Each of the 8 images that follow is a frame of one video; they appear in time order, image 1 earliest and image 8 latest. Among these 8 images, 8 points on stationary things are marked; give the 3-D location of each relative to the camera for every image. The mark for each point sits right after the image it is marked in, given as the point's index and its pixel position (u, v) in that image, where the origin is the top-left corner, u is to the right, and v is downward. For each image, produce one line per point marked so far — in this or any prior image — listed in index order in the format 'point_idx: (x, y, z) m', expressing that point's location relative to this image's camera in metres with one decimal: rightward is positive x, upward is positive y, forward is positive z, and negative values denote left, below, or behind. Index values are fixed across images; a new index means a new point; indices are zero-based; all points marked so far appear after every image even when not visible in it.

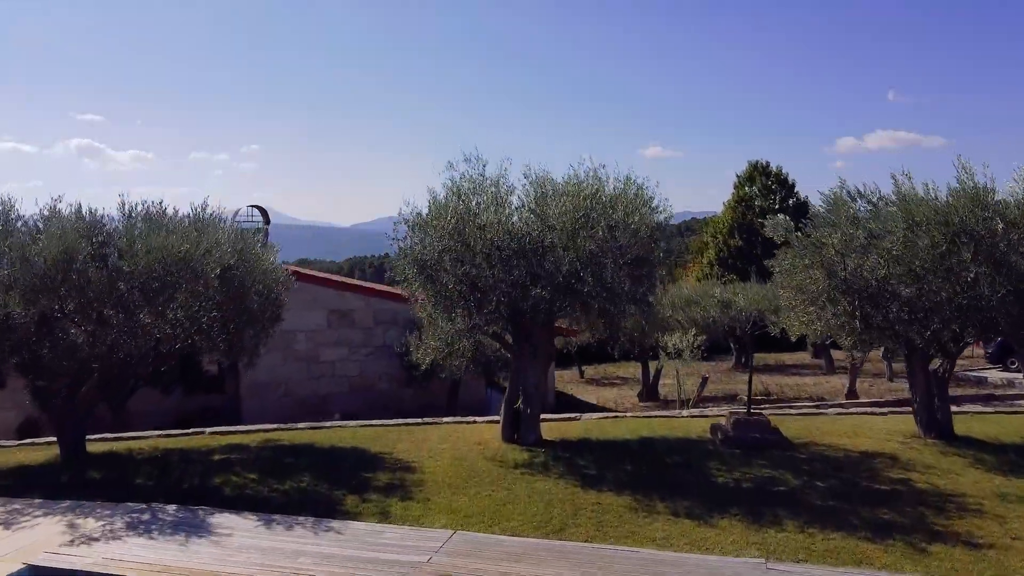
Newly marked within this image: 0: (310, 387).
0: (-3.3, -1.6, +10.5) m
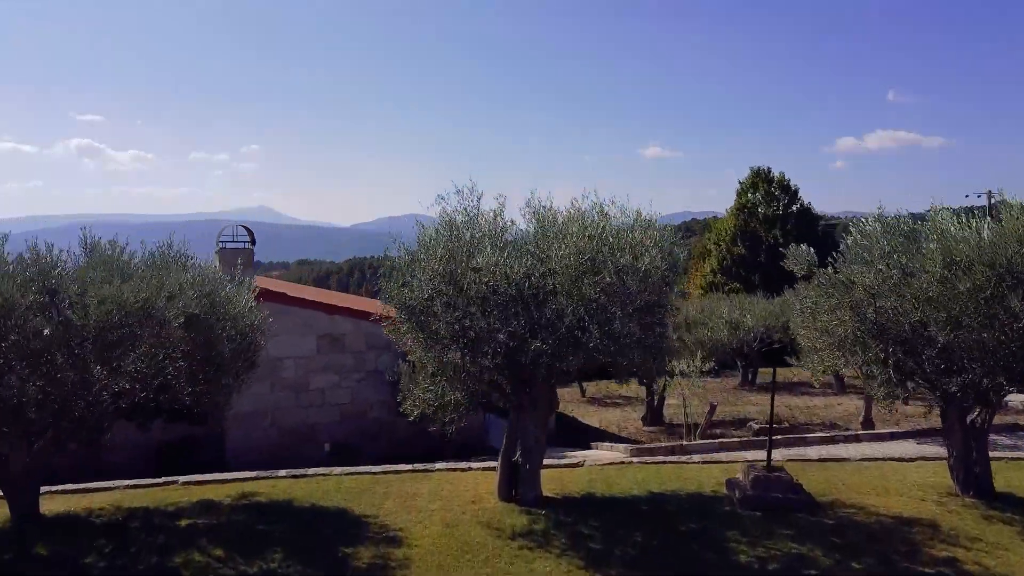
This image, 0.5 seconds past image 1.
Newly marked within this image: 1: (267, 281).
0: (-3.3, -2.0, +10.0) m
1: (-4.6, +0.1, +12.2) m
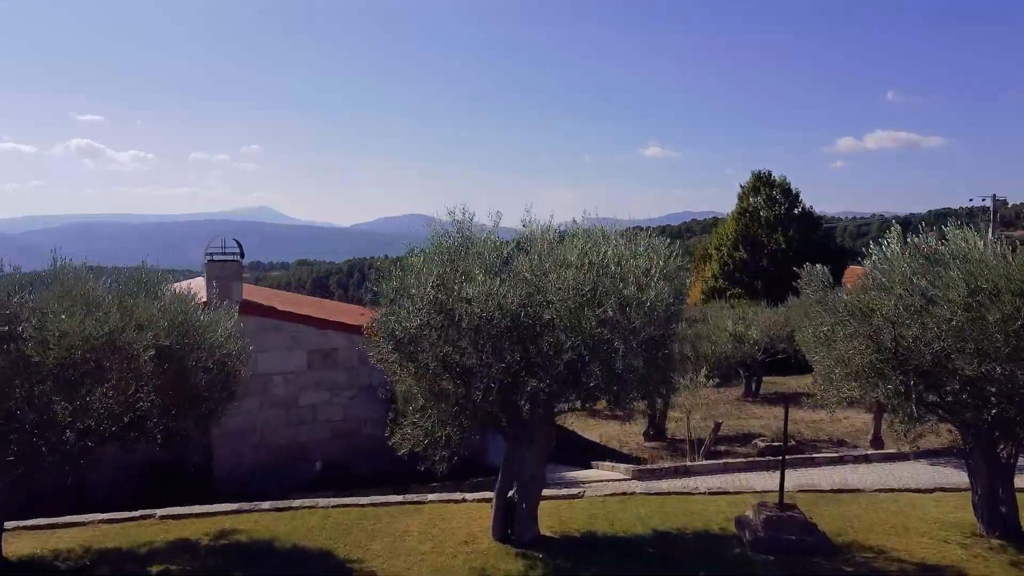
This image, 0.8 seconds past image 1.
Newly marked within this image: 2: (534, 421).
0: (-3.3, -2.2, +9.6) m
1: (-4.7, -0.1, +11.9) m
2: (+0.2, -1.0, +4.8) m
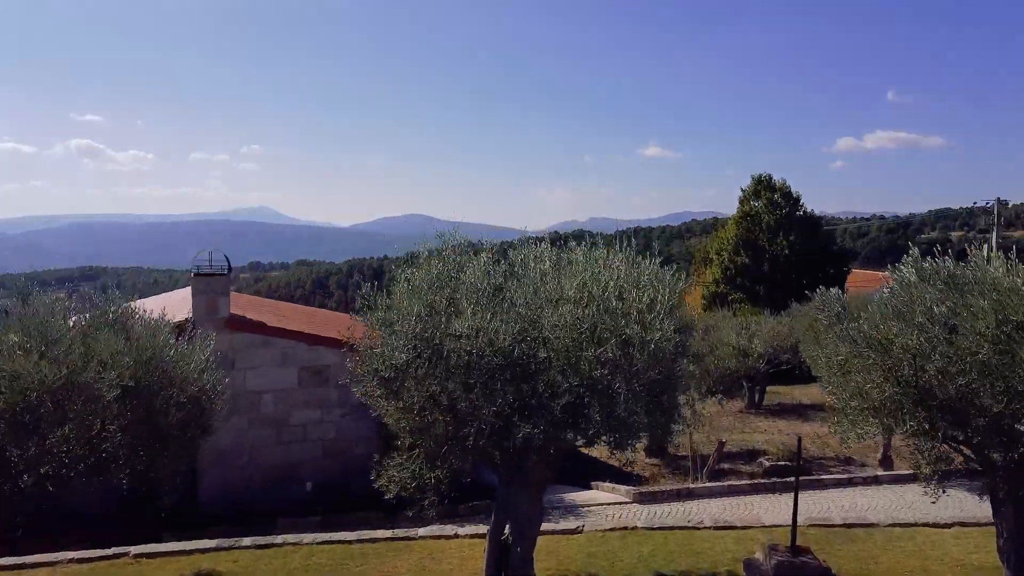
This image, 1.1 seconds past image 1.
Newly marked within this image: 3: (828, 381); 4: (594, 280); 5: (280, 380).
0: (-3.4, -2.4, +9.3) m
1: (-4.7, -0.3, +11.6) m
2: (+0.1, -1.2, +4.4) m
3: (+2.7, -0.8, +5.5) m
4: (+0.5, 0.0, +4.2) m
5: (-3.3, -1.3, +9.3) m
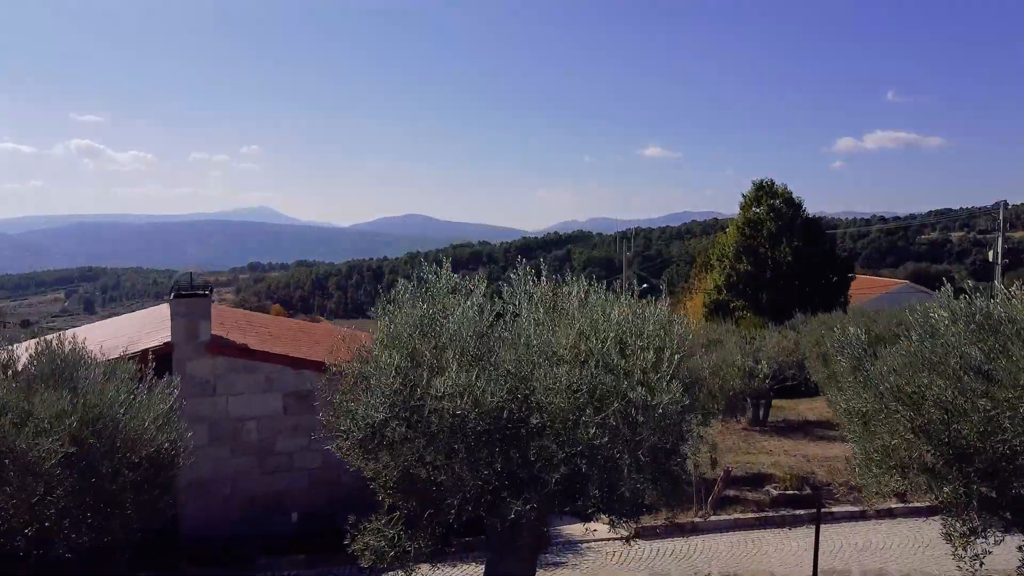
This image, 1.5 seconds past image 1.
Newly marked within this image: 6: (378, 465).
0: (-3.4, -2.7, +8.9) m
1: (-4.8, -0.6, +11.1) m
2: (+0.1, -1.5, +4.0) m
3: (+2.6, -1.1, +5.1) m
4: (+0.5, -0.2, +3.8) m
5: (-3.4, -1.6, +8.8) m
6: (-0.8, -1.1, +3.9) m
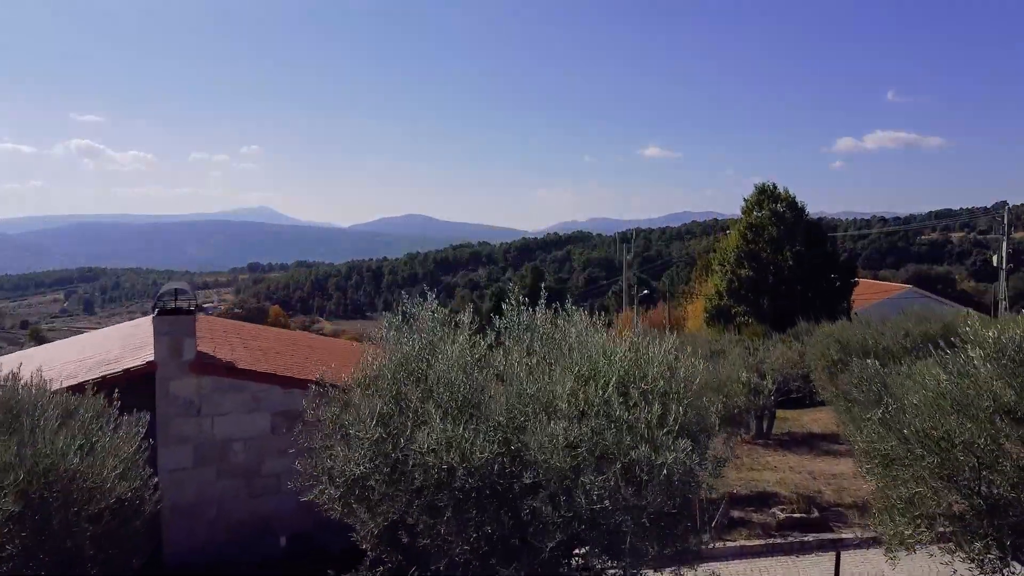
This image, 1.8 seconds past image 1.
0: (-3.5, -2.9, +8.5) m
1: (-4.8, -0.8, +10.8) m
2: (0.0, -1.7, +3.7) m
3: (+2.6, -1.3, +4.8) m
4: (+0.4, -0.5, +3.4) m
5: (-3.4, -1.8, +8.5) m
6: (-0.9, -1.3, +3.6) m
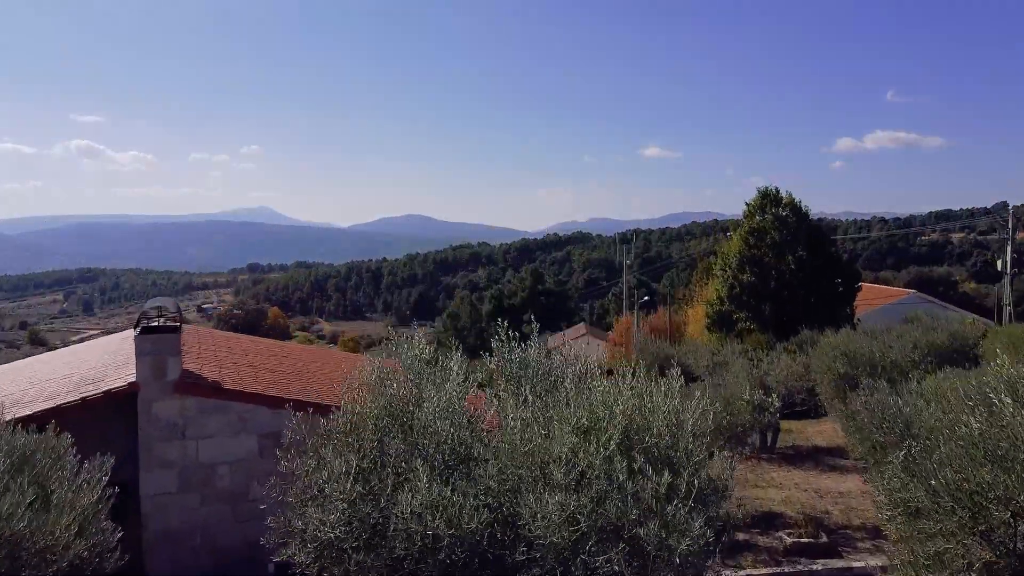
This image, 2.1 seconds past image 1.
0: (-3.5, -3.1, +8.2) m
1: (-4.9, -1.1, +10.5) m
2: (0.0, -1.9, +3.4) m
3: (+2.6, -1.5, +4.4) m
4: (+0.4, -0.7, +3.1) m
5: (-3.5, -2.0, +8.2) m
6: (-0.9, -1.5, +3.2) m
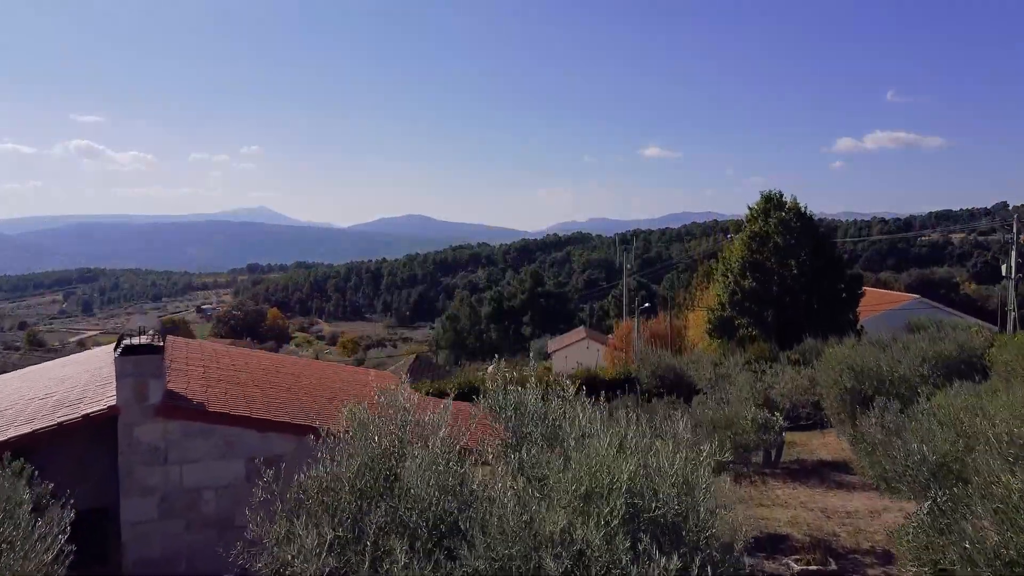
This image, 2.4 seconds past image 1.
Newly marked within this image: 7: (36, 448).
0: (-3.5, -3.3, +7.9) m
1: (-4.9, -1.3, +10.2) m
2: (-0.1, -2.1, +3.0) m
3: (+2.5, -1.7, +4.1) m
4: (+0.3, -0.9, +2.8) m
5: (-3.5, -2.3, +7.9) m
6: (-0.9, -1.7, +2.9) m
7: (-5.5, -1.8, +7.5) m
